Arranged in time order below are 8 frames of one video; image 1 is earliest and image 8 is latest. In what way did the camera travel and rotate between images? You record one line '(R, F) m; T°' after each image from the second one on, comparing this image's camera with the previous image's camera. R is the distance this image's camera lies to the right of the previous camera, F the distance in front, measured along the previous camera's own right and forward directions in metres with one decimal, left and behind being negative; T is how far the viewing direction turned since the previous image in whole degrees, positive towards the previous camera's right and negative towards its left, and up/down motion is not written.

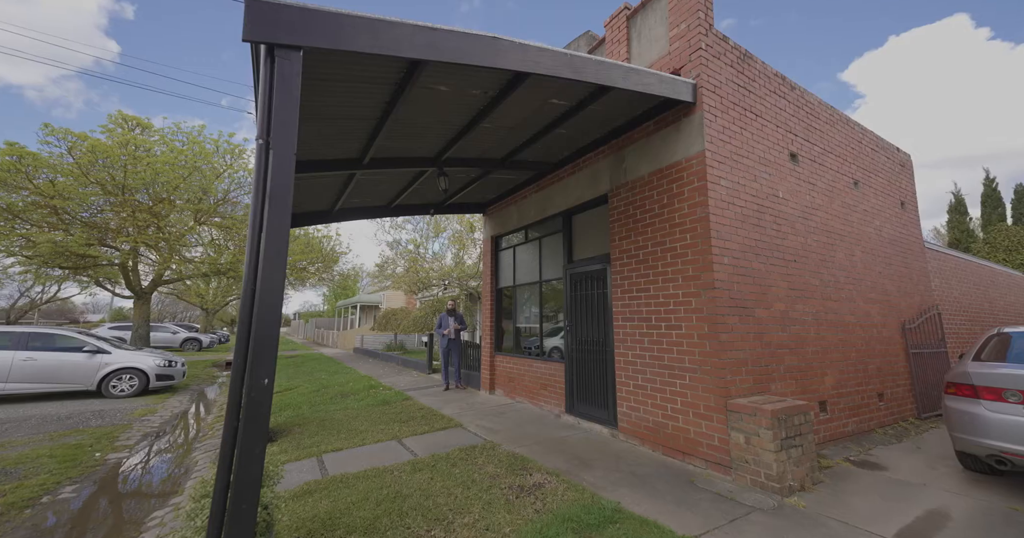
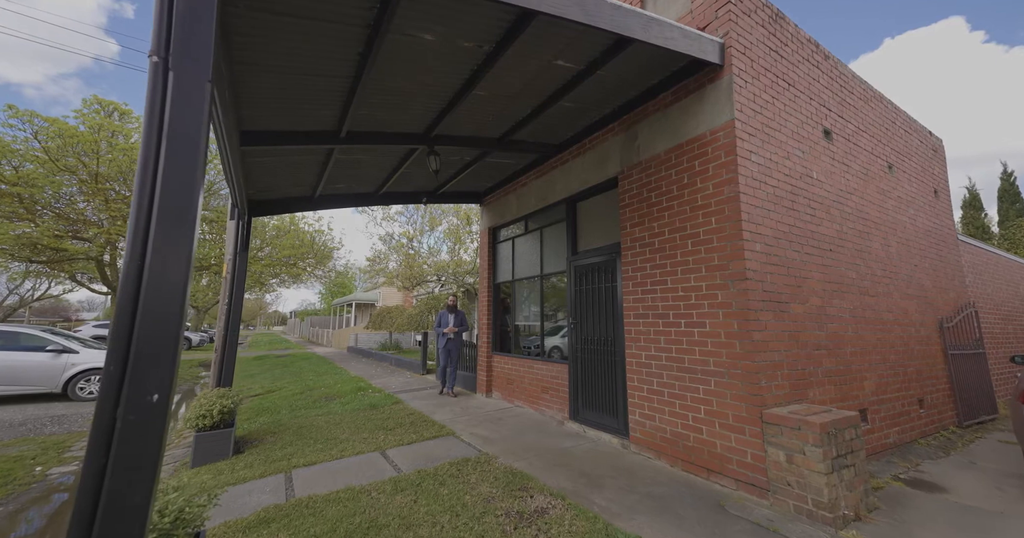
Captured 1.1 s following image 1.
(0.0, +0.6) m; 0°
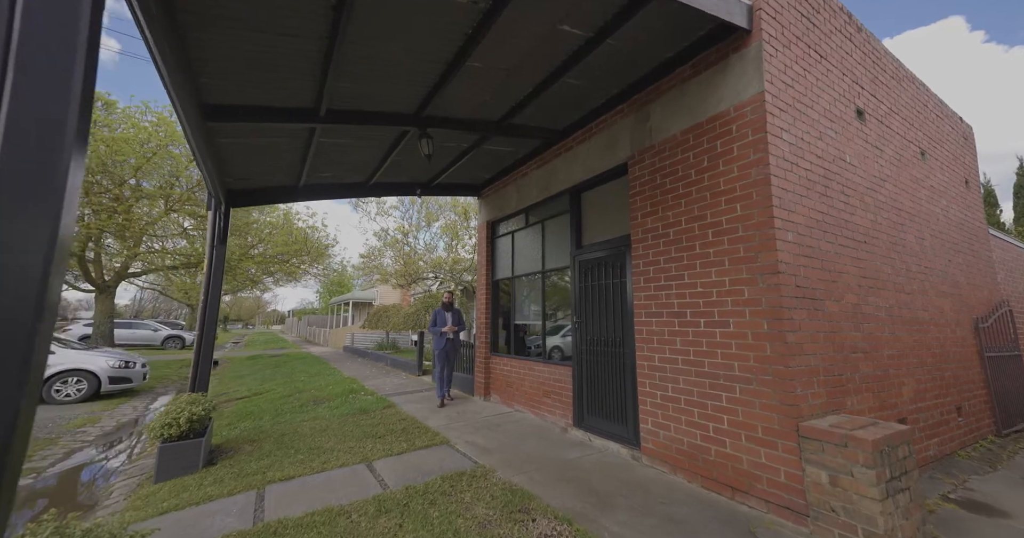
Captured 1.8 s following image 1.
(0.0, +0.4) m; 0°
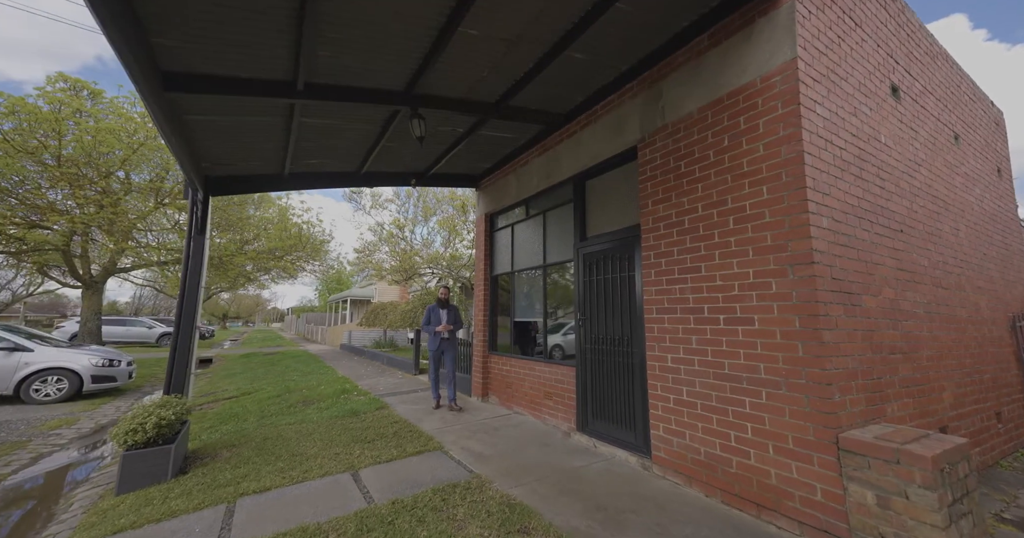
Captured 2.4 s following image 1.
(0.0, +0.3) m; 0°
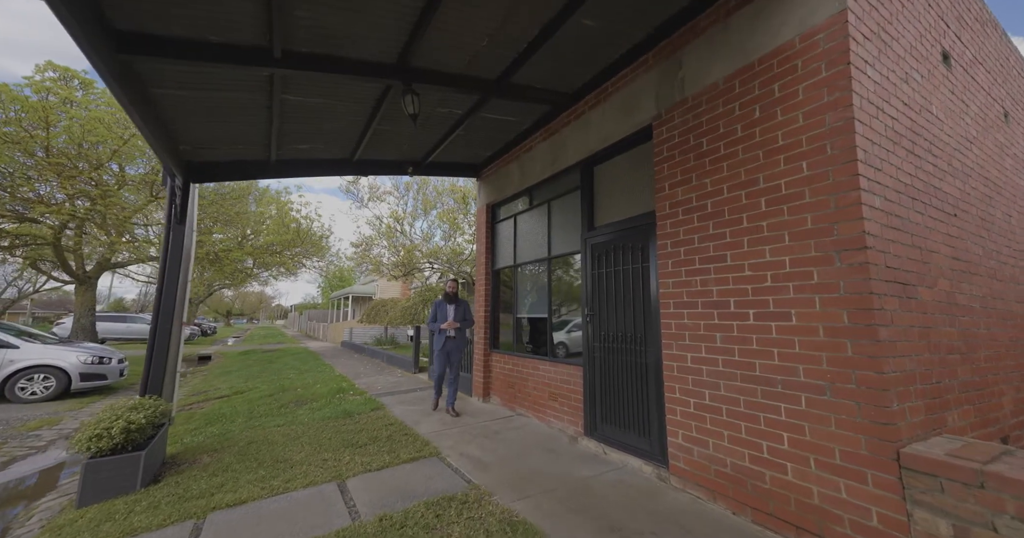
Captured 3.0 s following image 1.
(0.0, +0.4) m; 0°
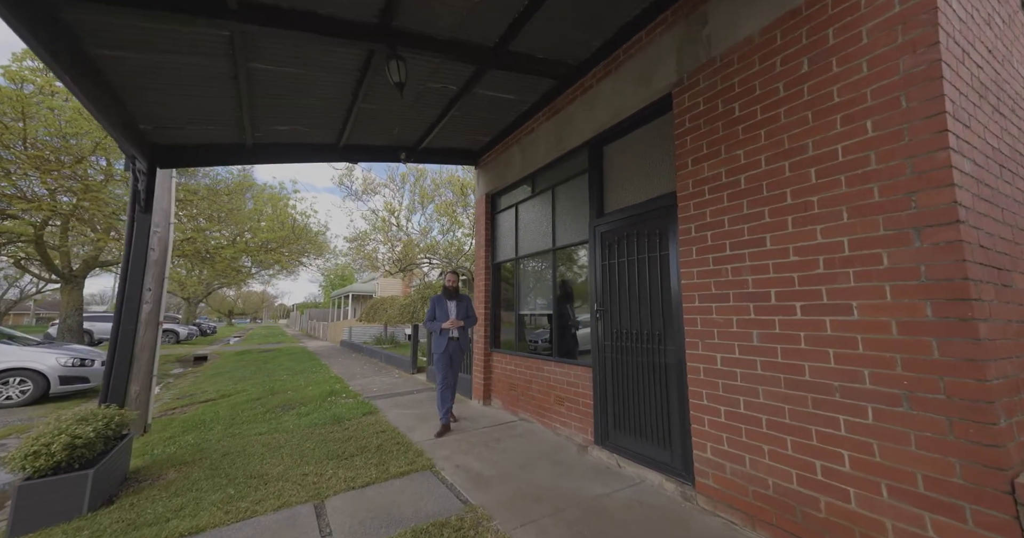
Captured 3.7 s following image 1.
(0.0, +0.4) m; 0°
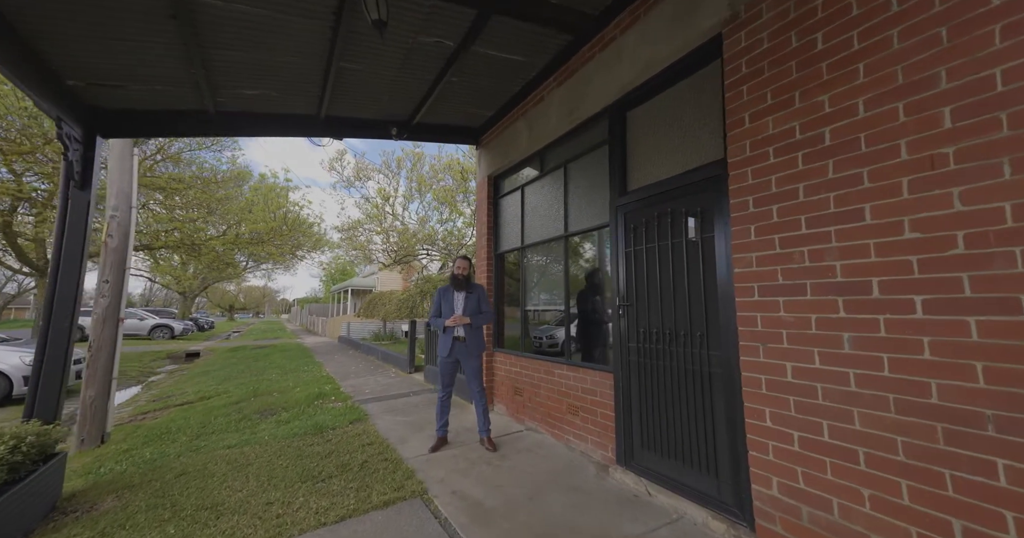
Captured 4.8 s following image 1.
(0.0, +0.7) m; 0°
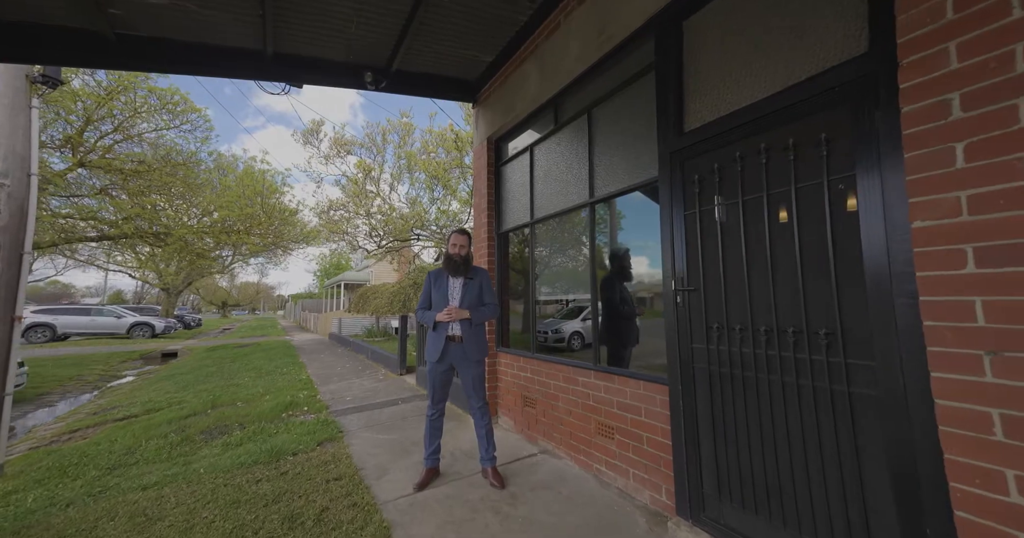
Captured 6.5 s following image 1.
(-0.1, +1.1) m; 0°
